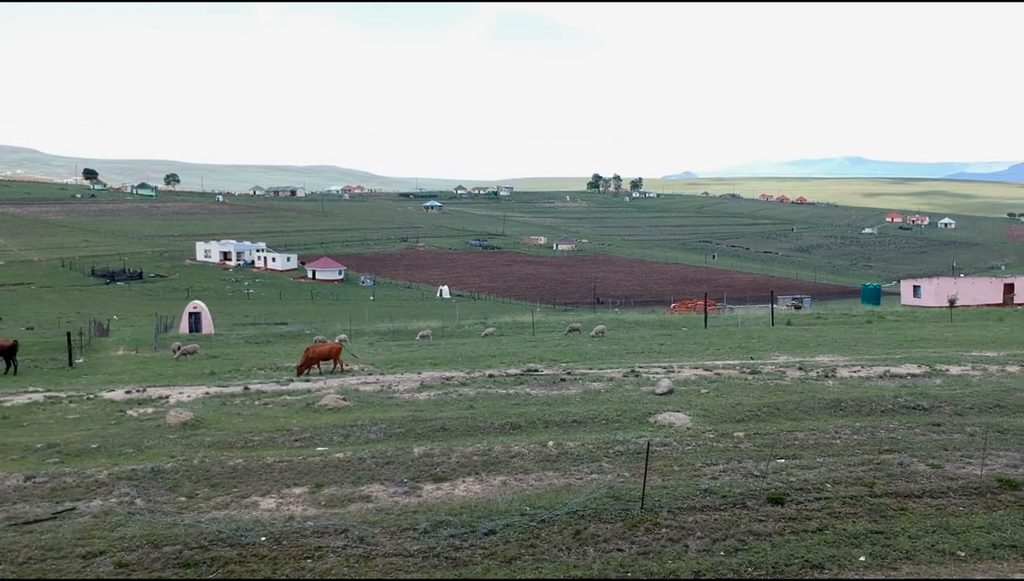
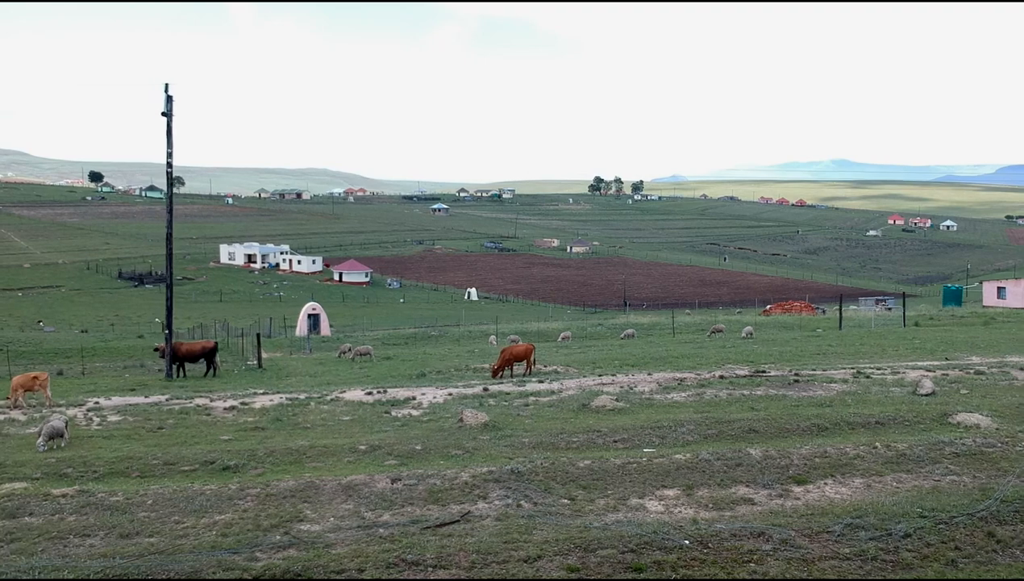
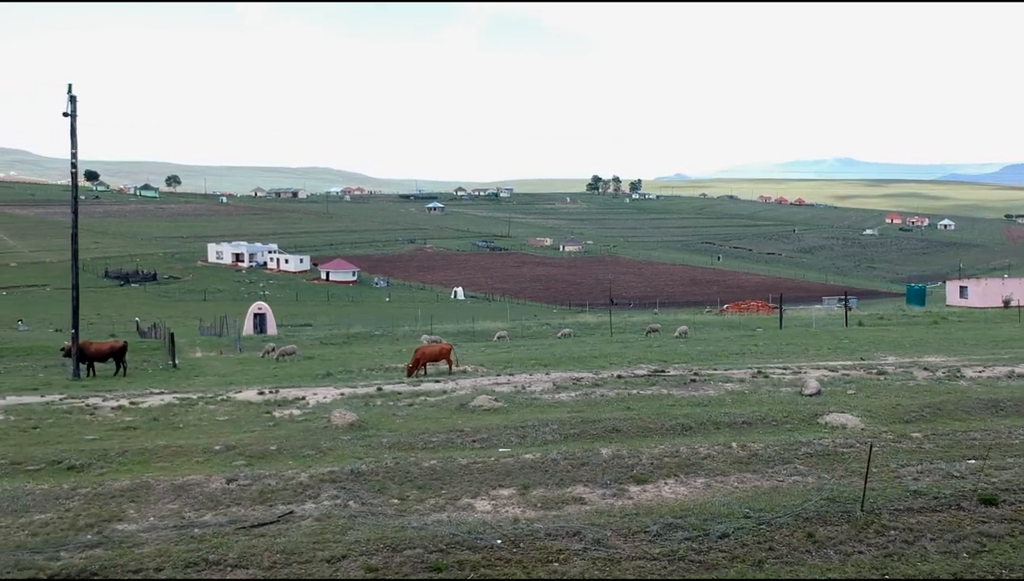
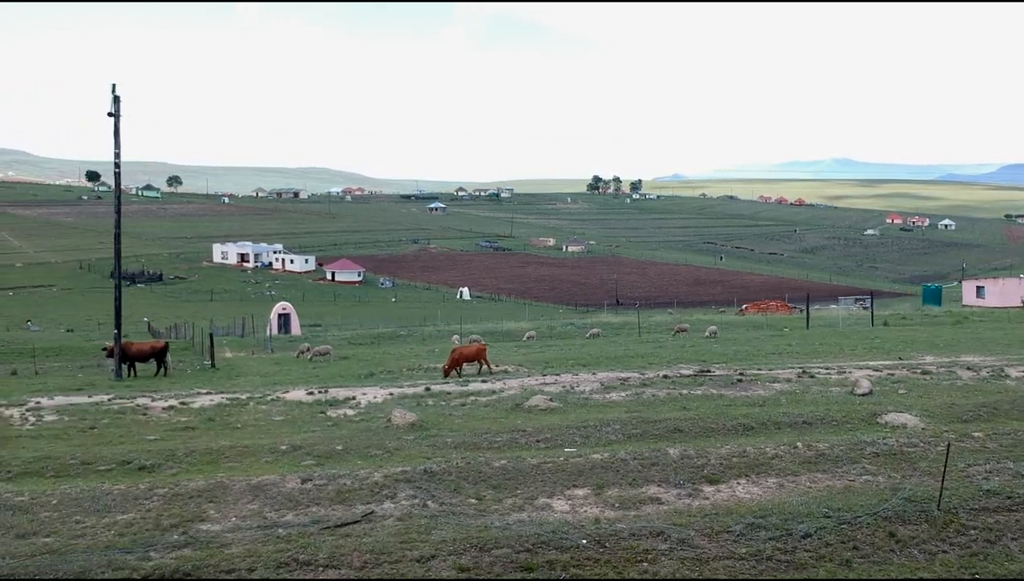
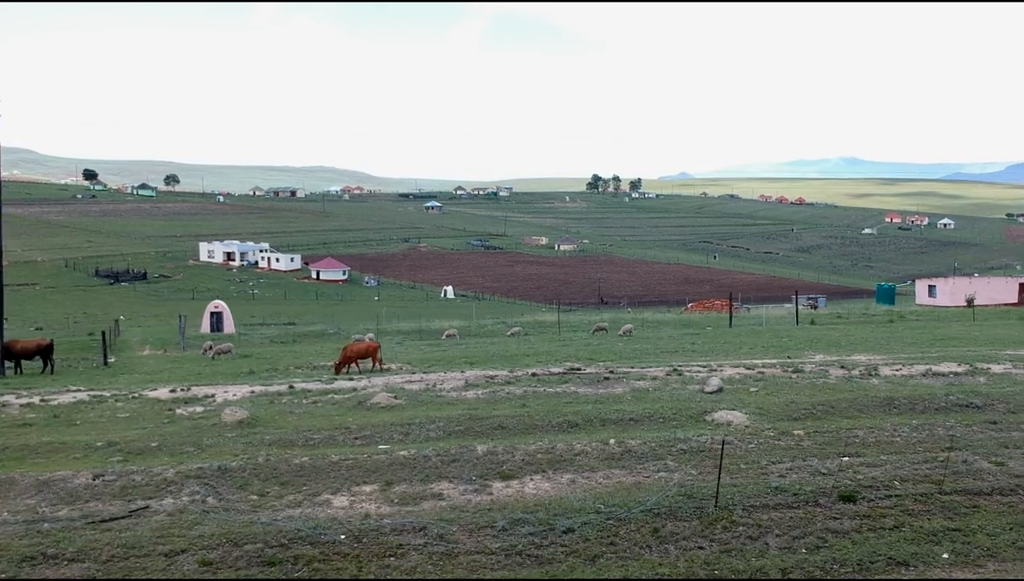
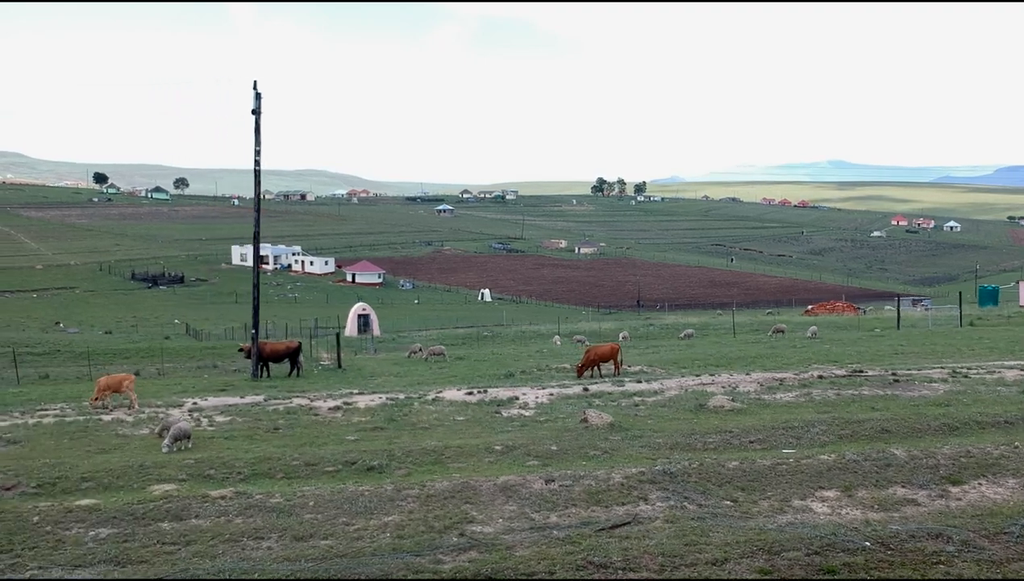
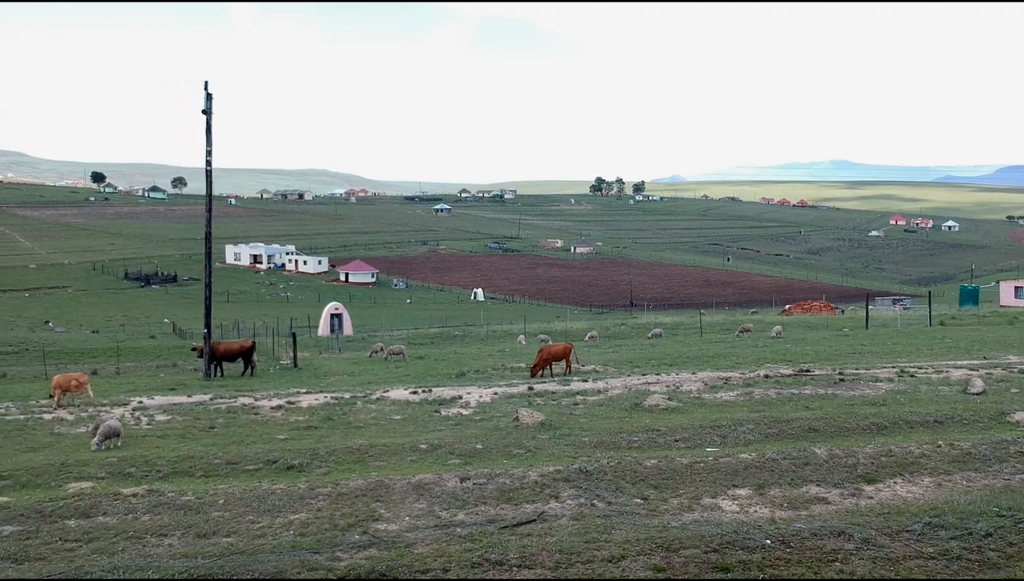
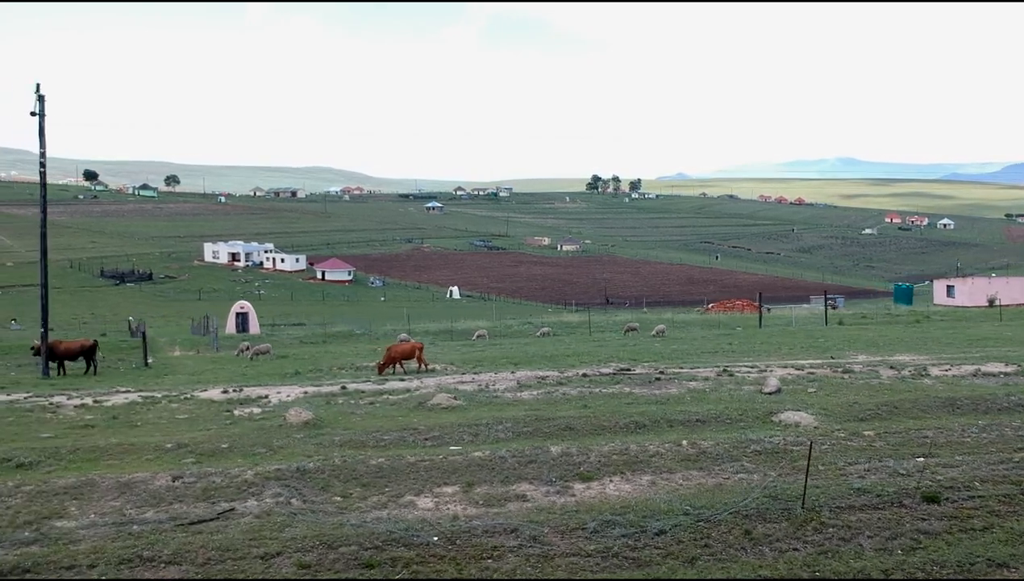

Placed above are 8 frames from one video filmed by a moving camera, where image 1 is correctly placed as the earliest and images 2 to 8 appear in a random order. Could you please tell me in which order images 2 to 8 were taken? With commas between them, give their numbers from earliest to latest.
5, 8, 3, 4, 2, 7, 6
